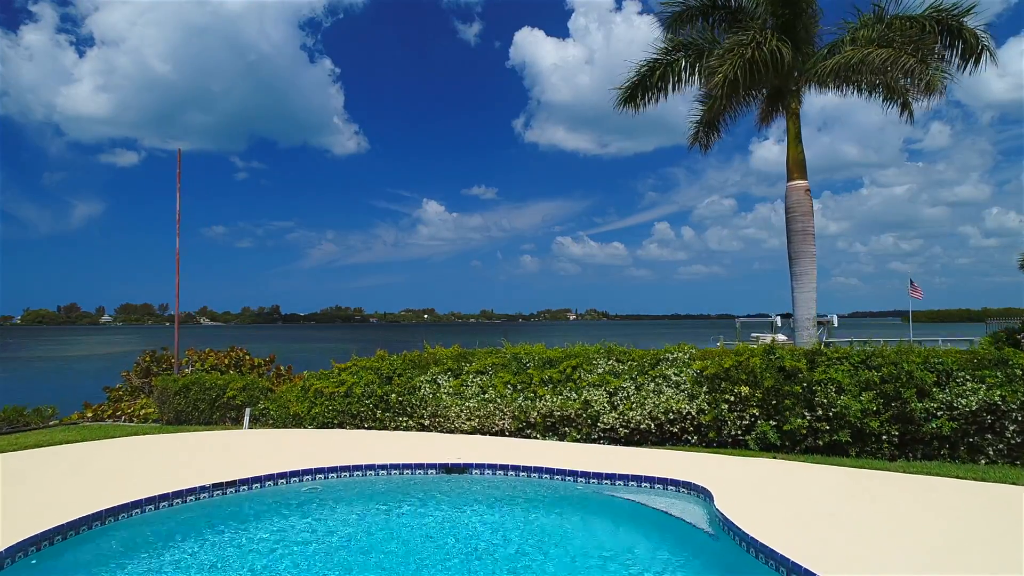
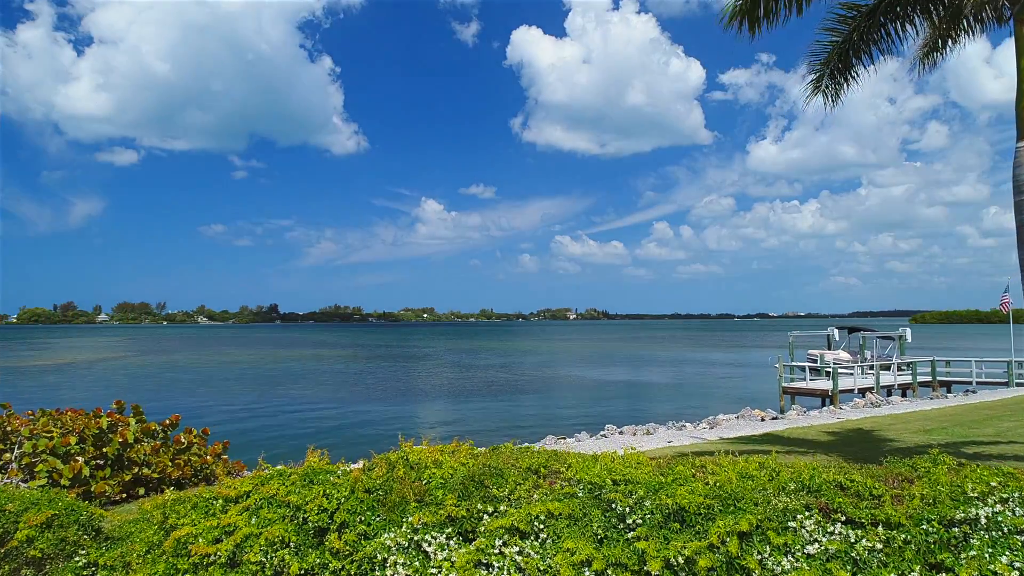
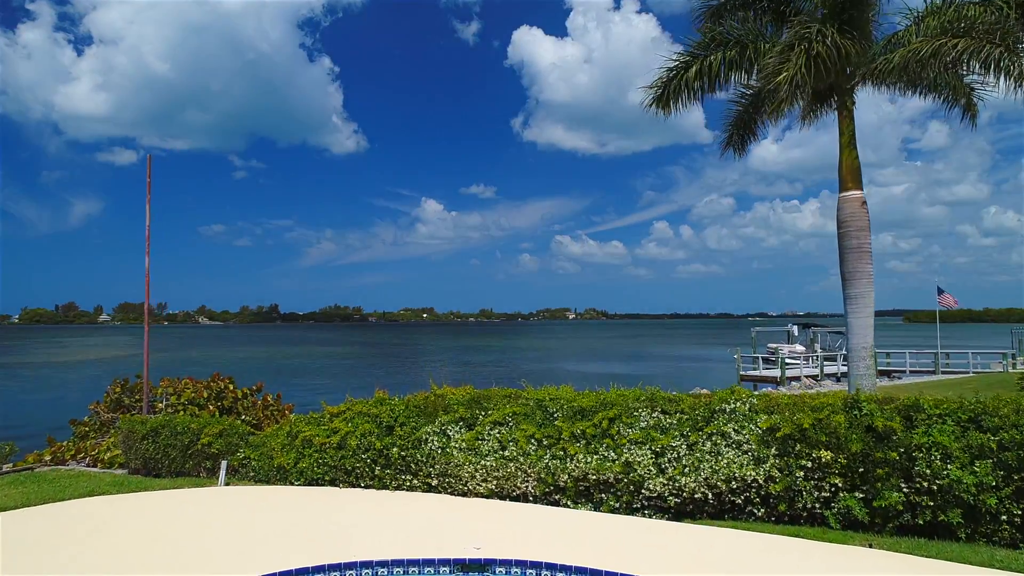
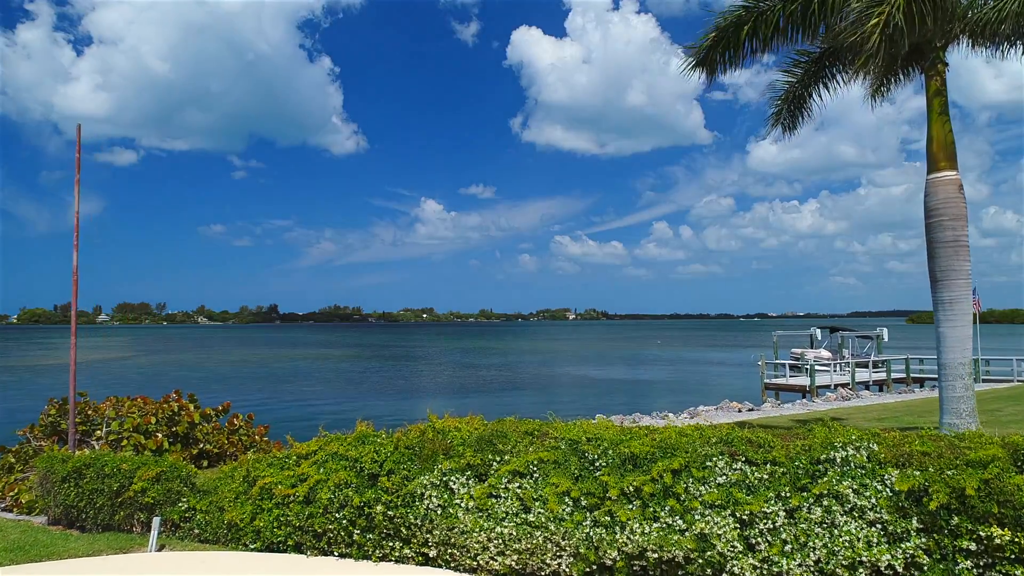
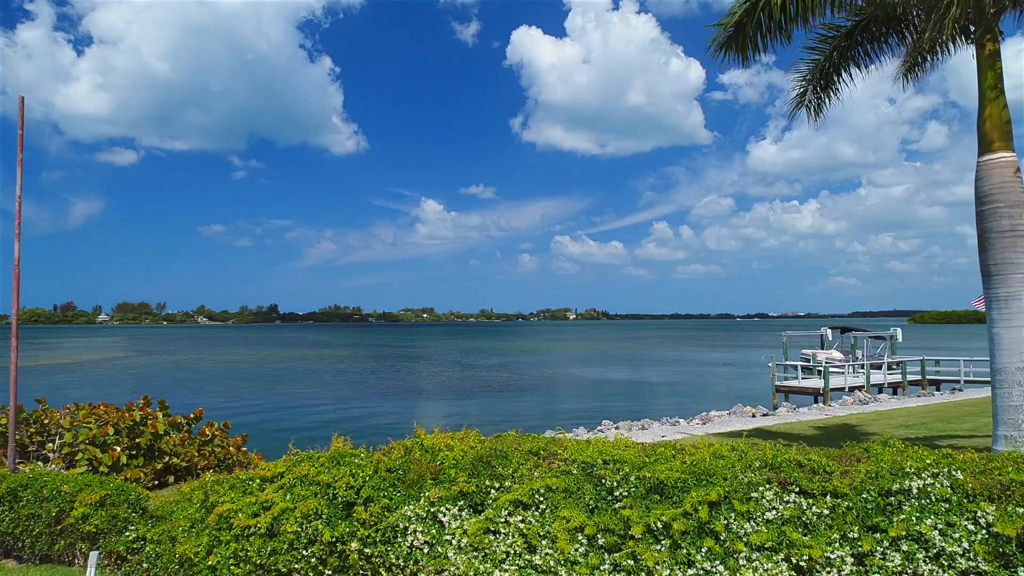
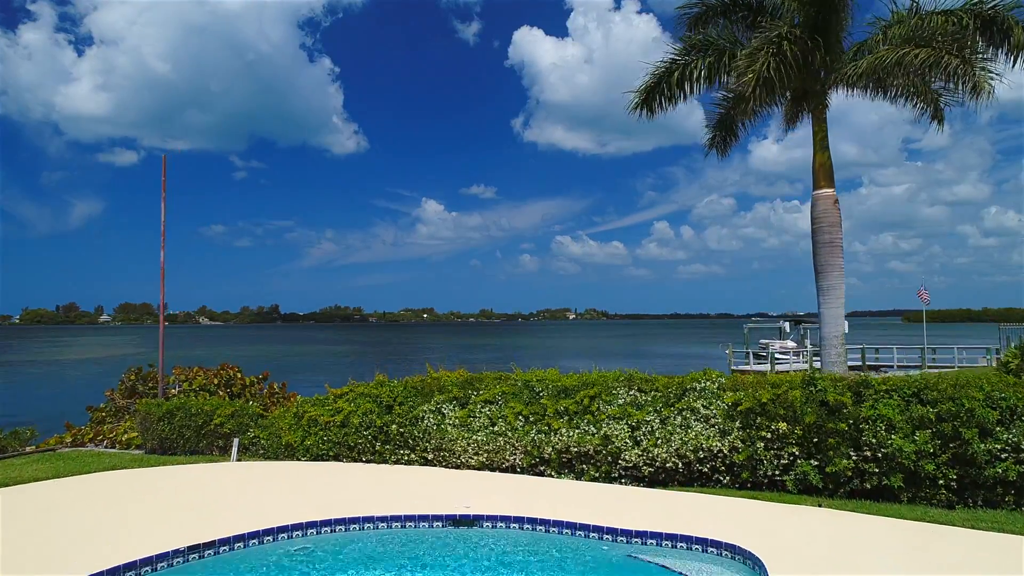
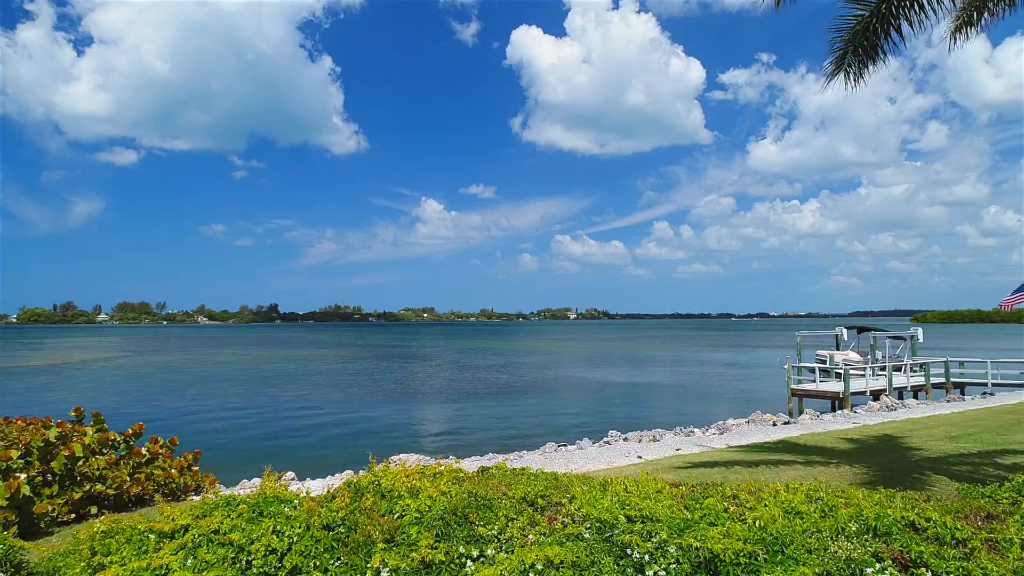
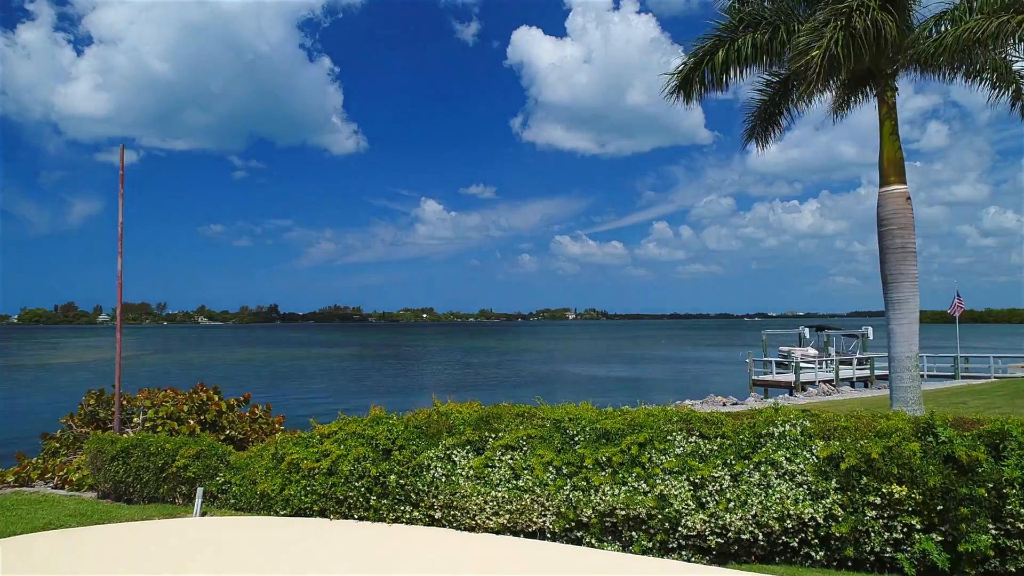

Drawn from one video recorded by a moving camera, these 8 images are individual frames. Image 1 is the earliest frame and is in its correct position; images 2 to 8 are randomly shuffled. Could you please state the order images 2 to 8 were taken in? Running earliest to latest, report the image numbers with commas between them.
6, 3, 8, 4, 5, 2, 7
